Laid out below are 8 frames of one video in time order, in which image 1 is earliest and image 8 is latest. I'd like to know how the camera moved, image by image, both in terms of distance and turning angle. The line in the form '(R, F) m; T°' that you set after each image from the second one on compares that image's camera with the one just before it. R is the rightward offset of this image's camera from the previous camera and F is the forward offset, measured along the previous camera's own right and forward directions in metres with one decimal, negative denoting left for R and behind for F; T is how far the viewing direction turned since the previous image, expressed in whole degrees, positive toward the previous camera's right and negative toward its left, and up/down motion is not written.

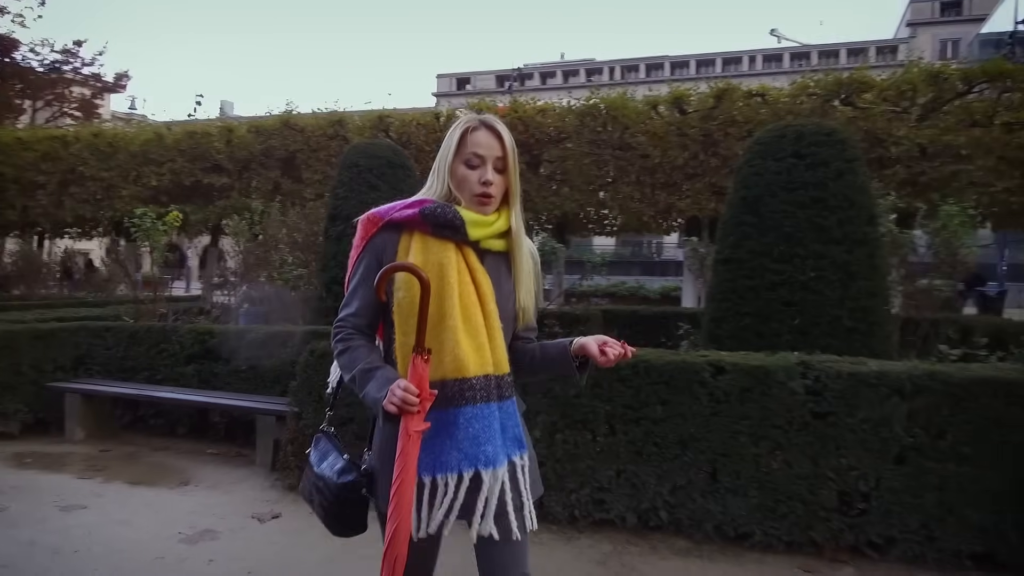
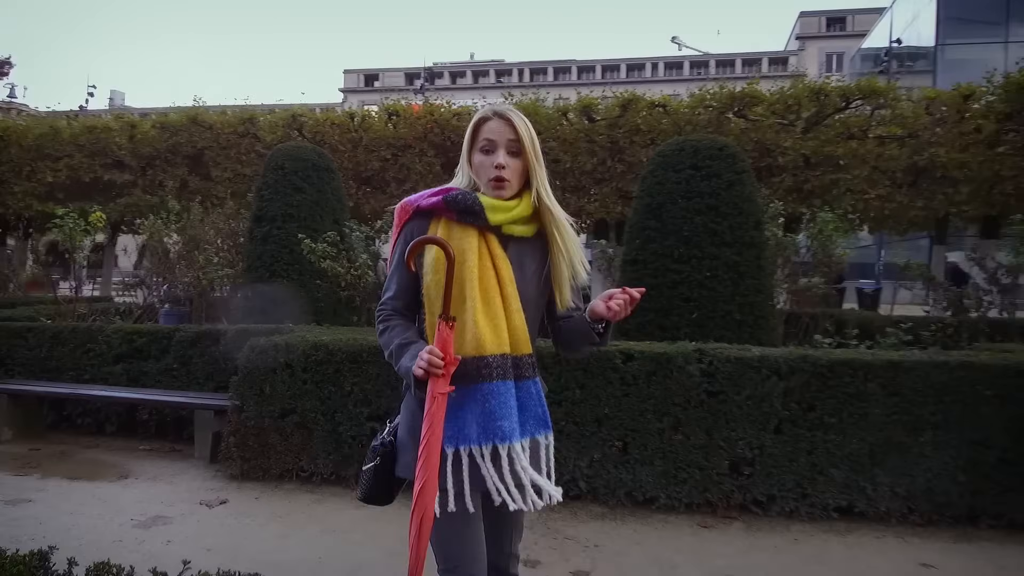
(-0.1, -0.4) m; +7°
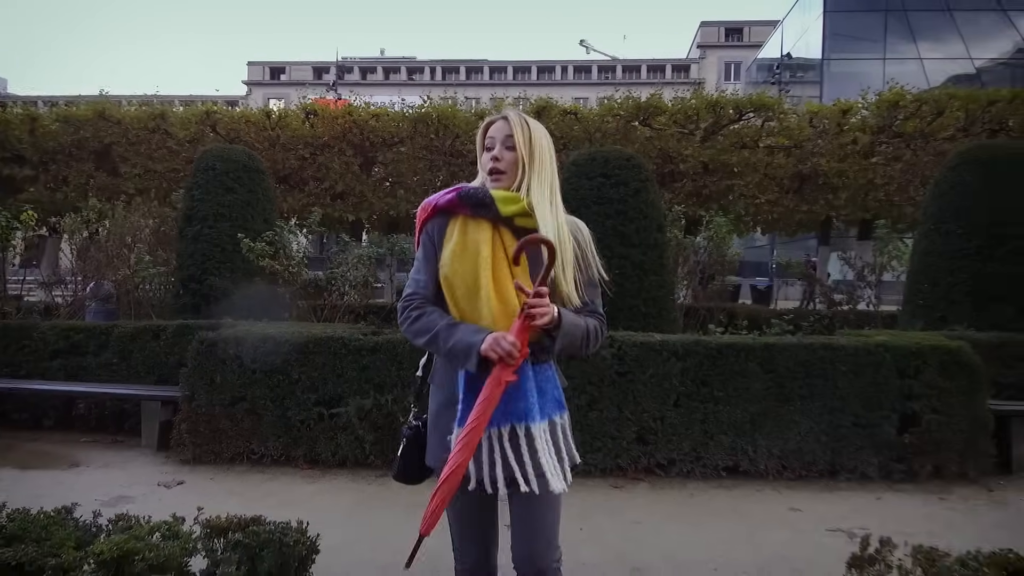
(-0.2, -0.5) m; +7°
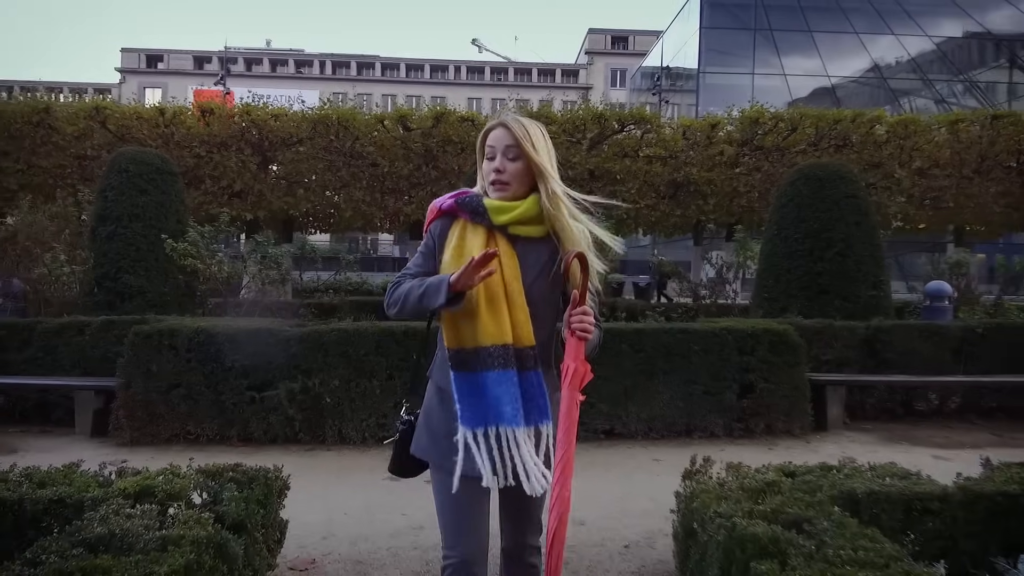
(-0.2, -0.8) m; +8°
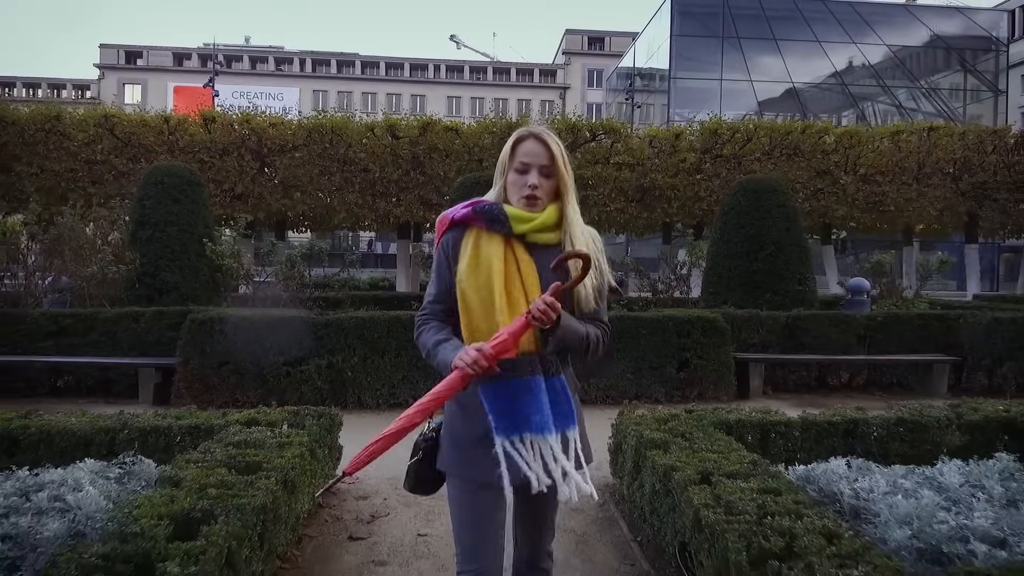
(-0.1, -1.4) m; +2°
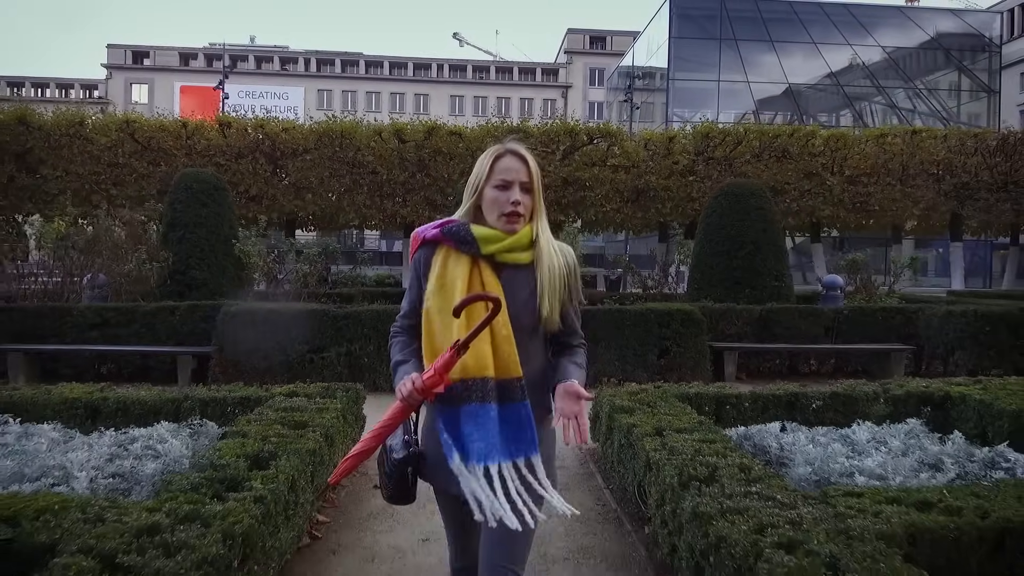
(0.0, -0.8) m; 0°
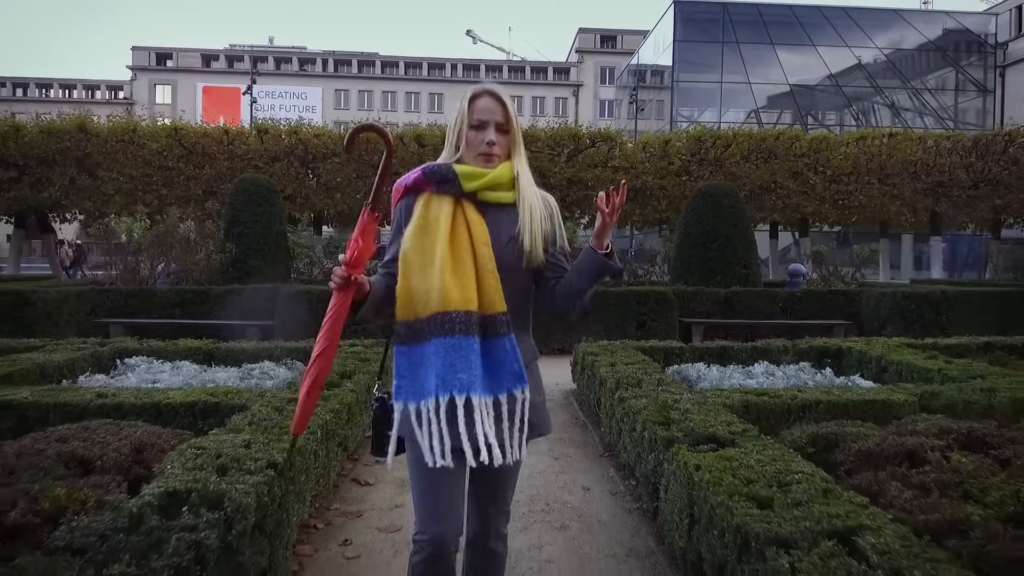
(+0.1, -1.8) m; -1°
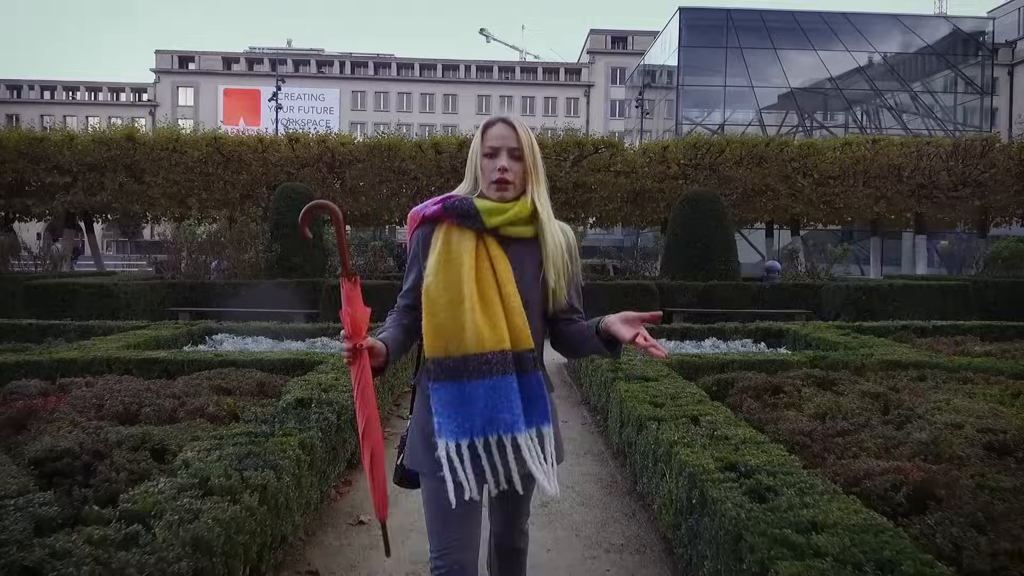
(+0.1, -1.7) m; -1°
